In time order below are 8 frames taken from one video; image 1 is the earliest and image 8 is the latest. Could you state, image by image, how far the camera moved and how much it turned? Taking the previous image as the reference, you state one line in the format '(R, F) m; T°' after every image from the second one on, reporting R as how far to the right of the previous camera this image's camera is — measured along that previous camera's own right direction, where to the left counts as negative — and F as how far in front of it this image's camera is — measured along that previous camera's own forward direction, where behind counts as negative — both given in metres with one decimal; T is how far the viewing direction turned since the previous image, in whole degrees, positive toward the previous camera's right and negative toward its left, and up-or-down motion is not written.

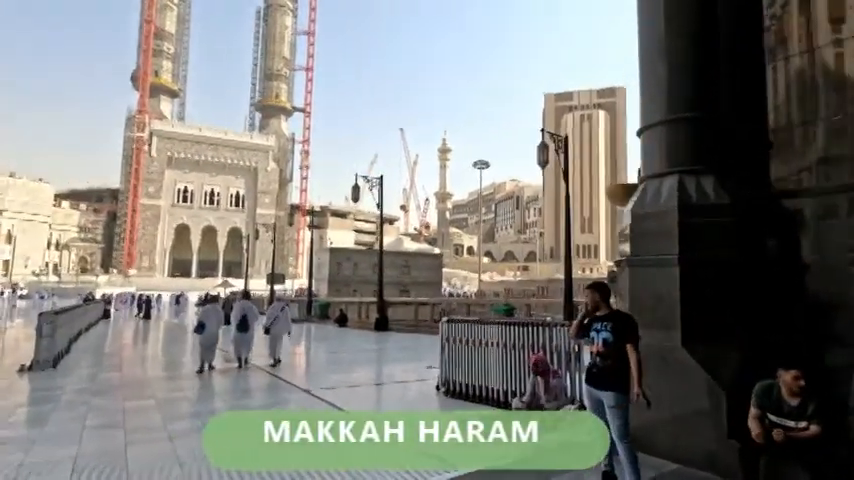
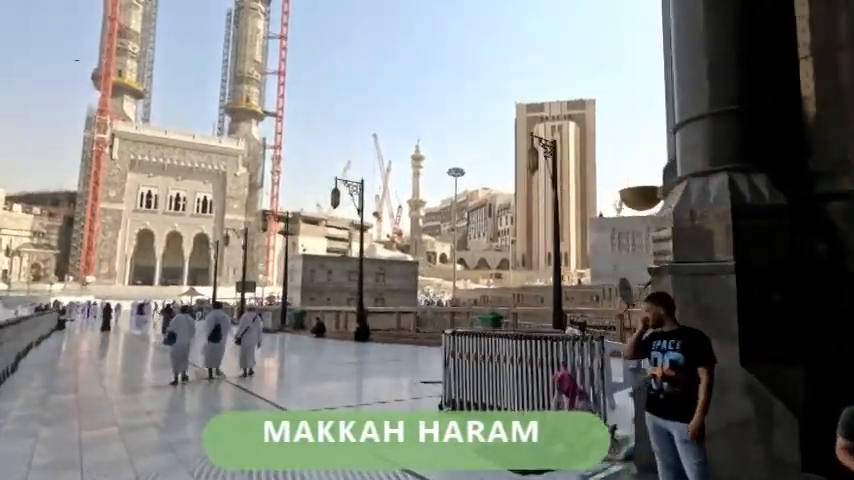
(-0.3, +0.5) m; +4°
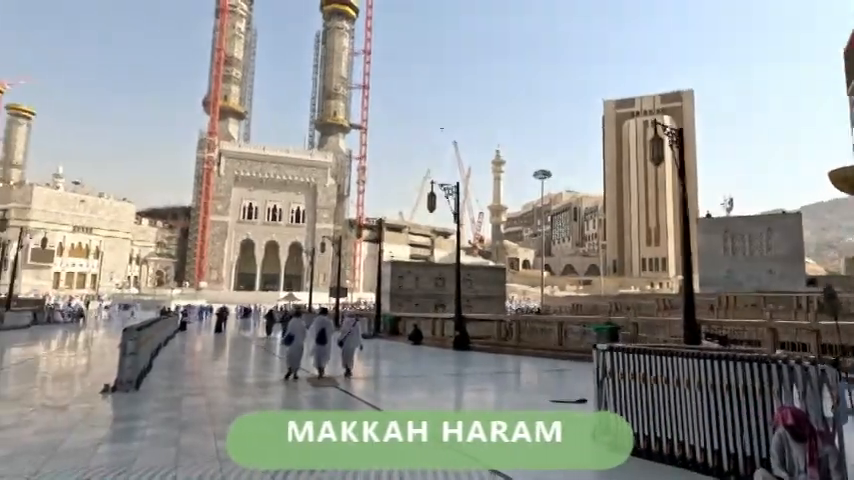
(-0.6, +0.5) m; -10°
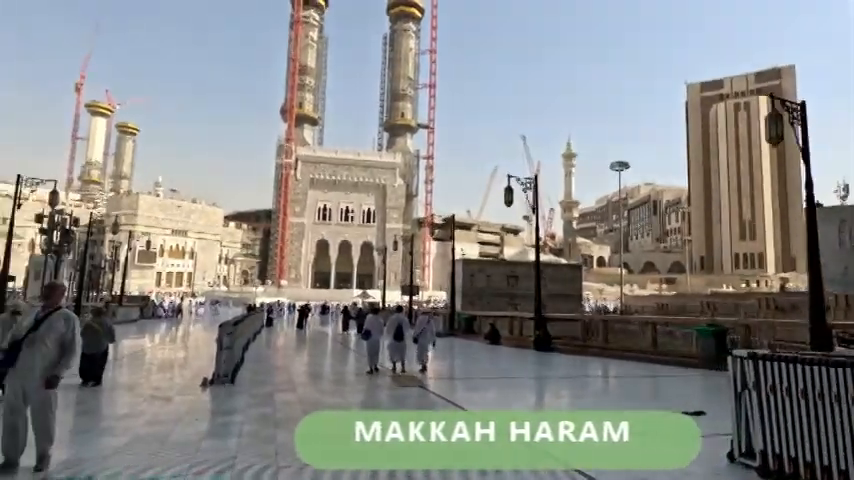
(-0.3, +0.3) m; -9°
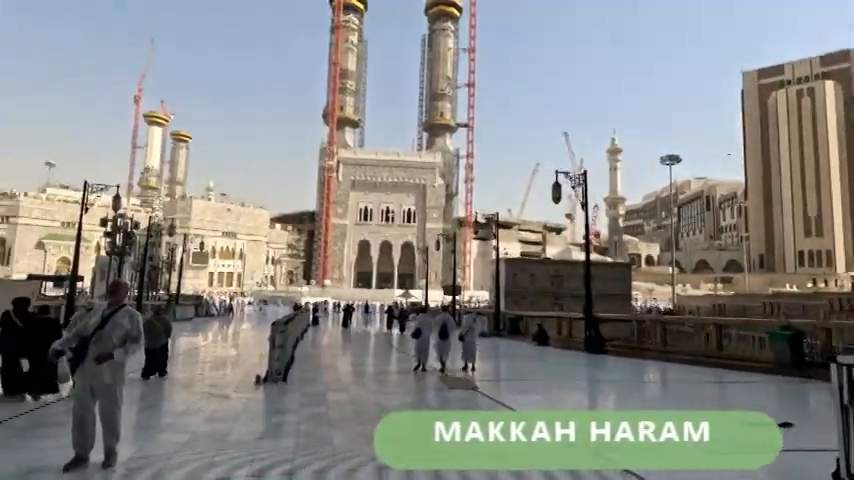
(-0.2, +0.2) m; -5°
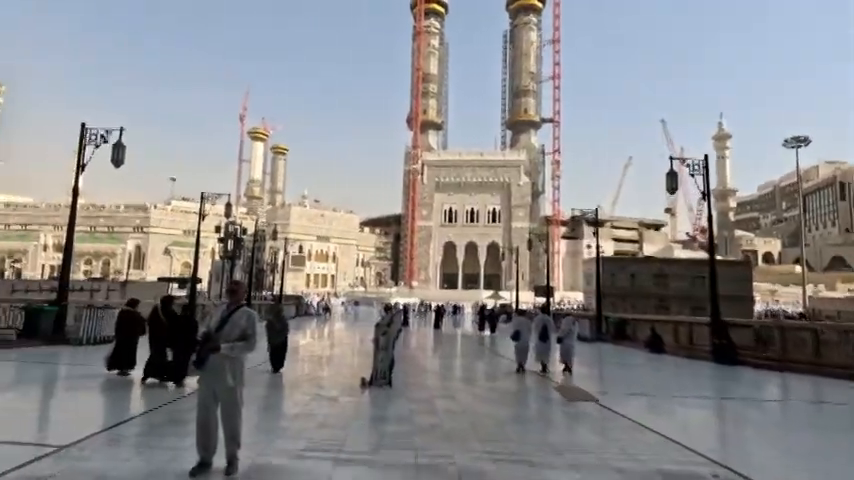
(-0.4, +0.4) m; -11°
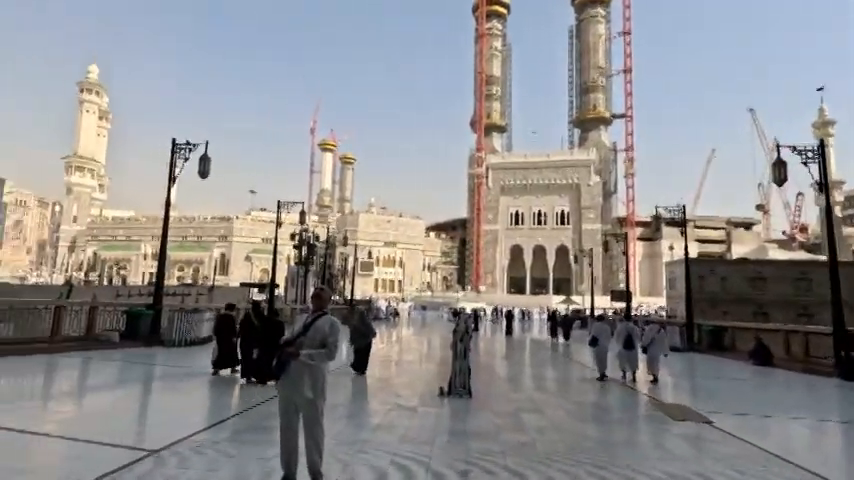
(-0.2, +0.3) m; -8°
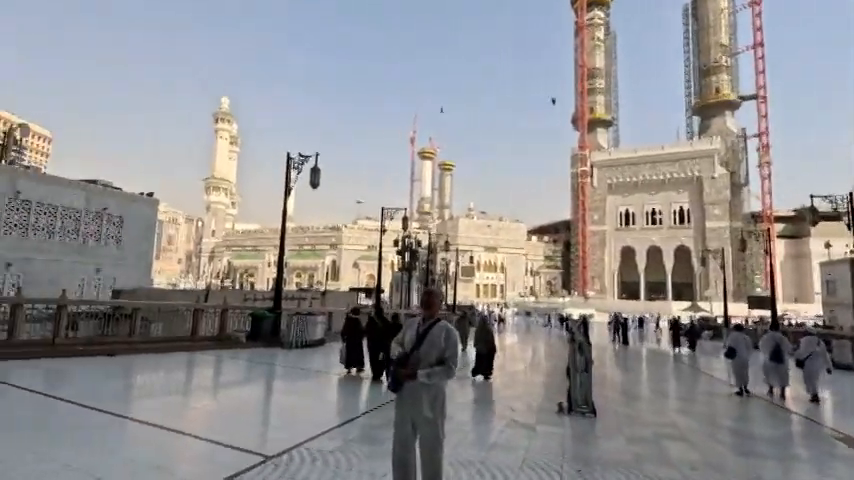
(-0.1, +0.4) m; -13°
